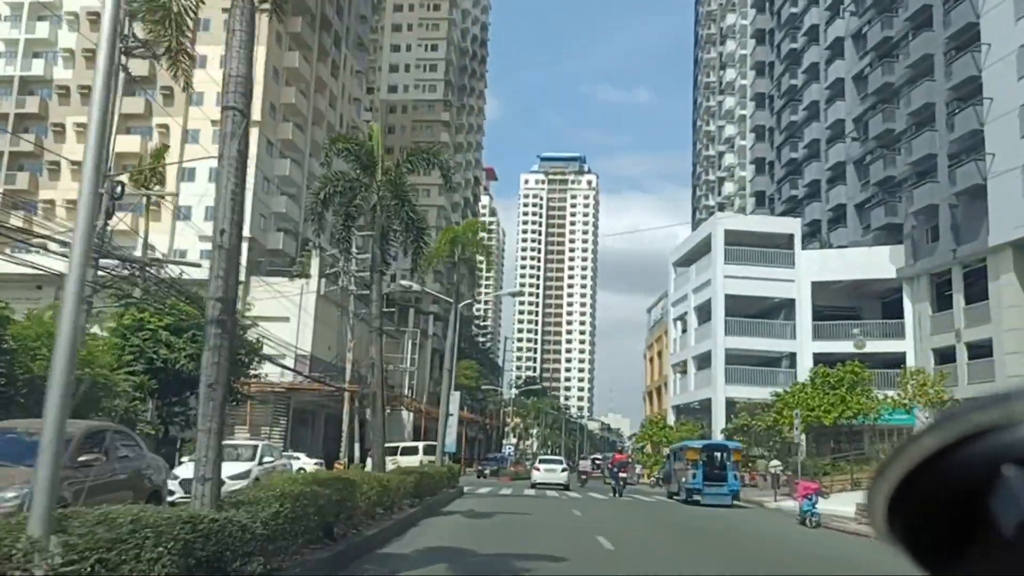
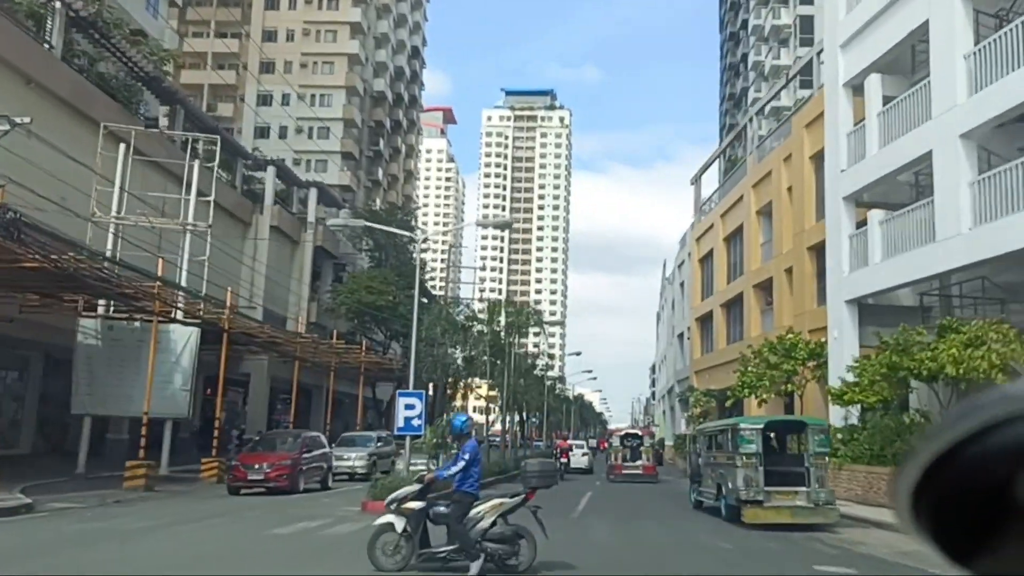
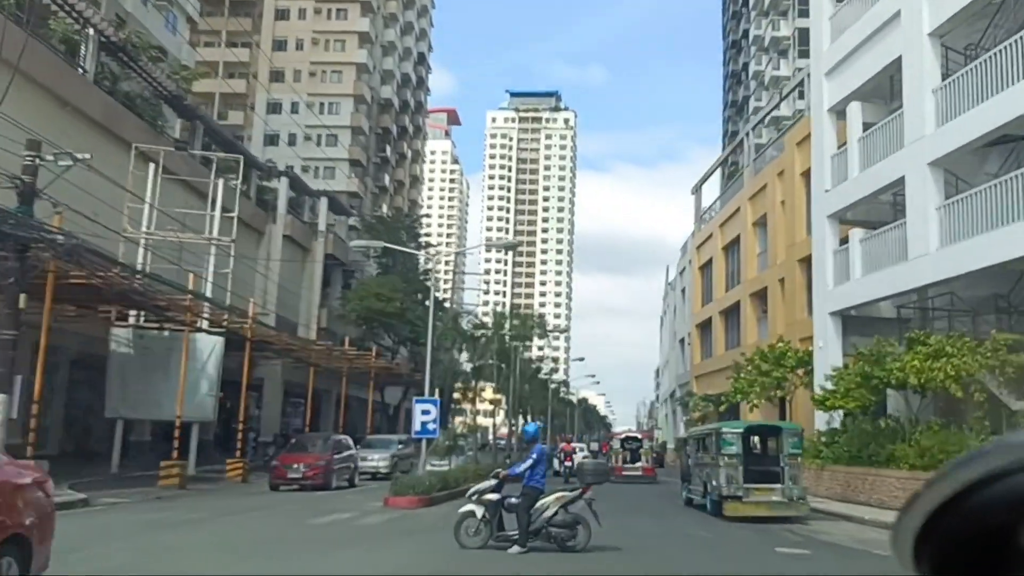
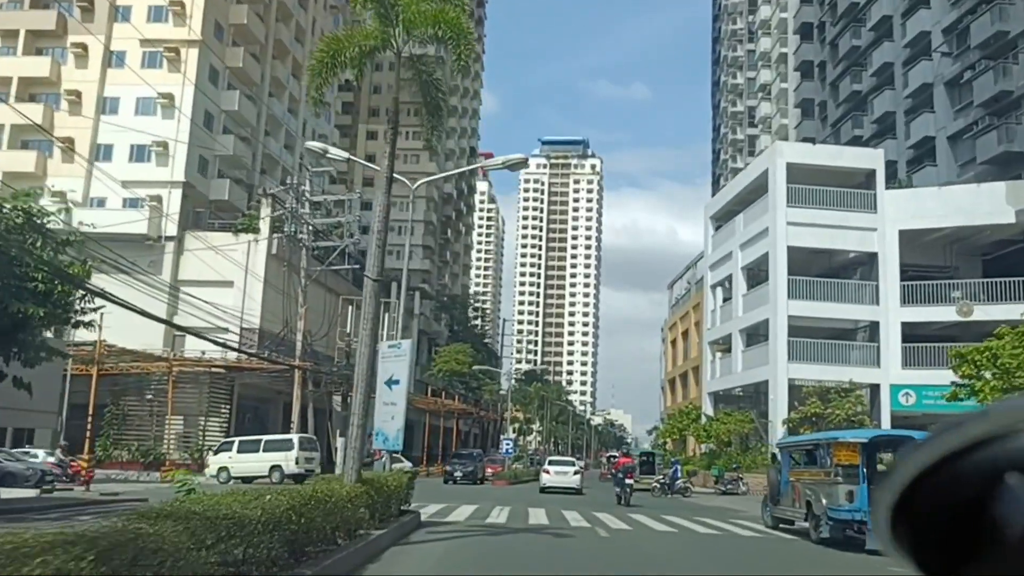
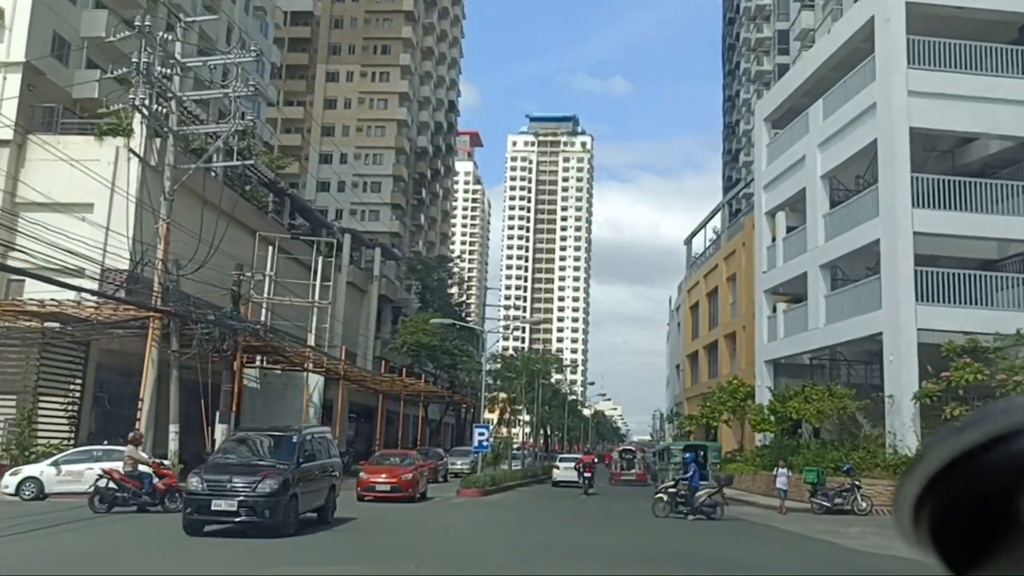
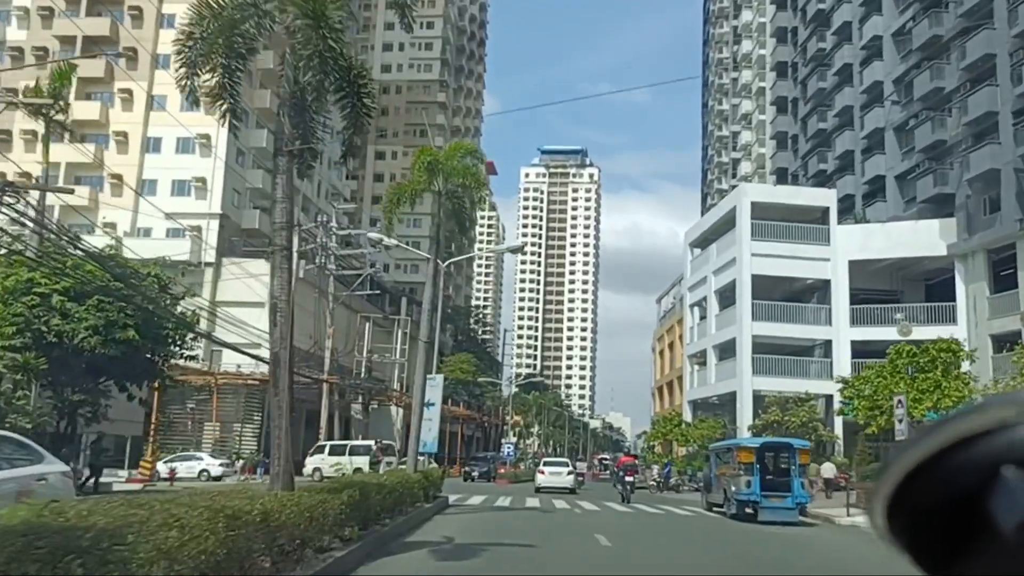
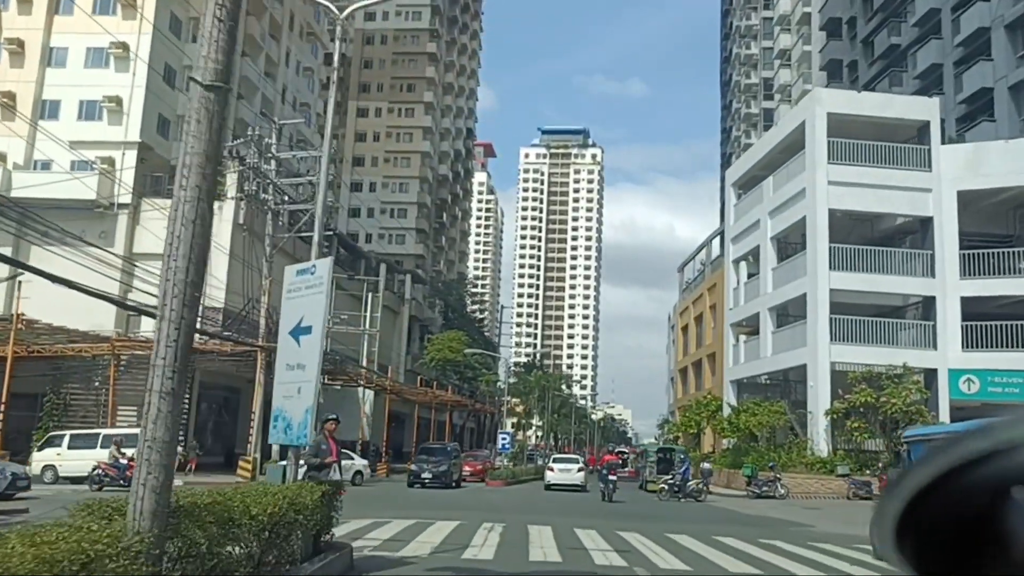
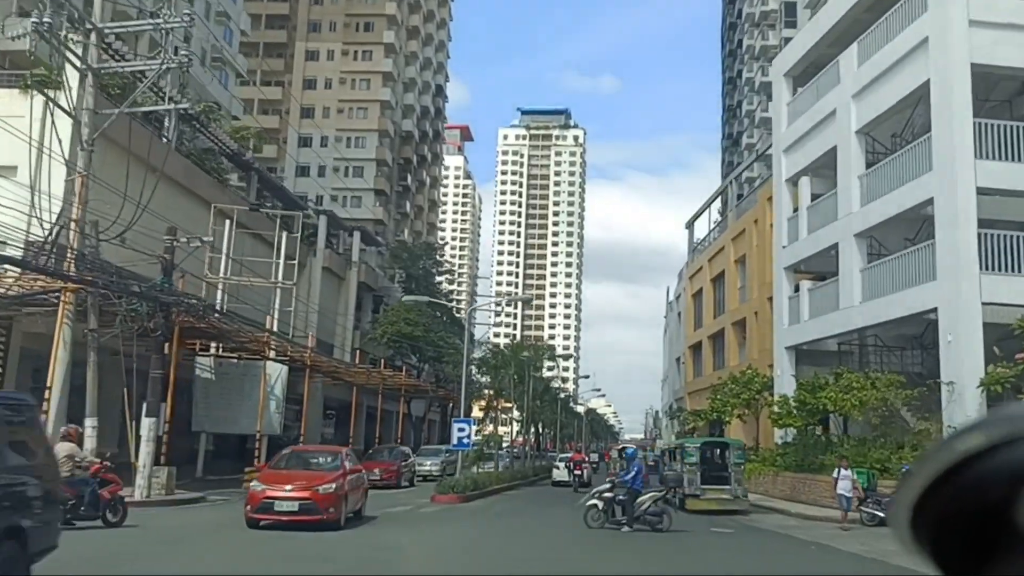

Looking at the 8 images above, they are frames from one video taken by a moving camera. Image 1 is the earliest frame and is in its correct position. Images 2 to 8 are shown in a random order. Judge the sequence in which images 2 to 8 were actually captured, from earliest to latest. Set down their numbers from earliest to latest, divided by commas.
6, 4, 7, 5, 8, 3, 2
